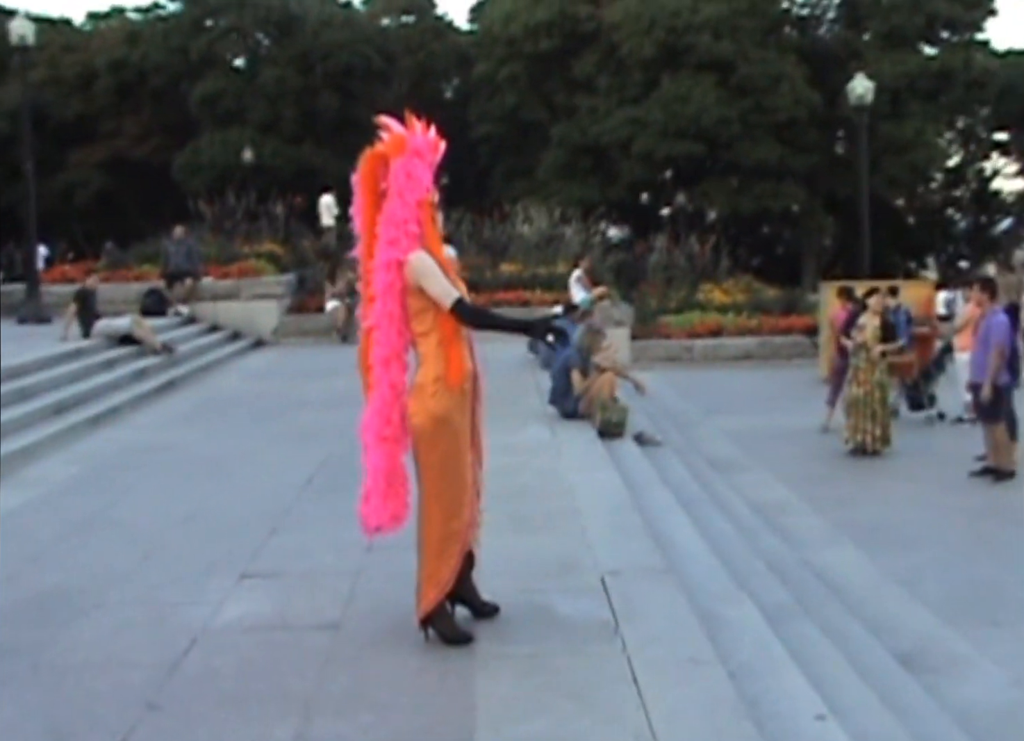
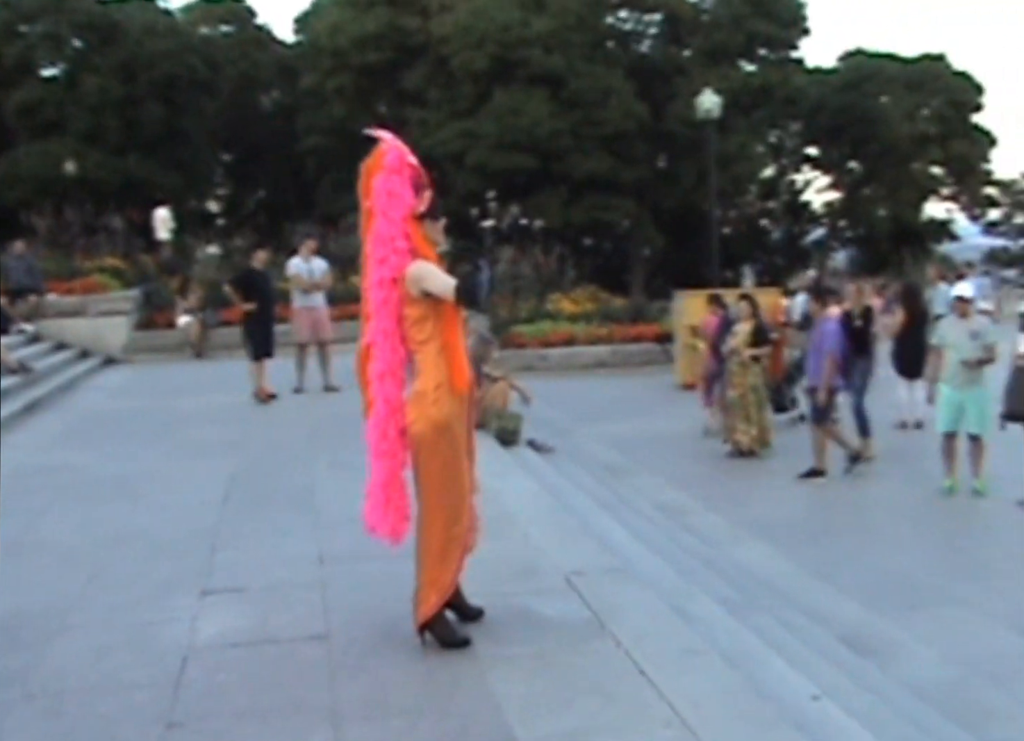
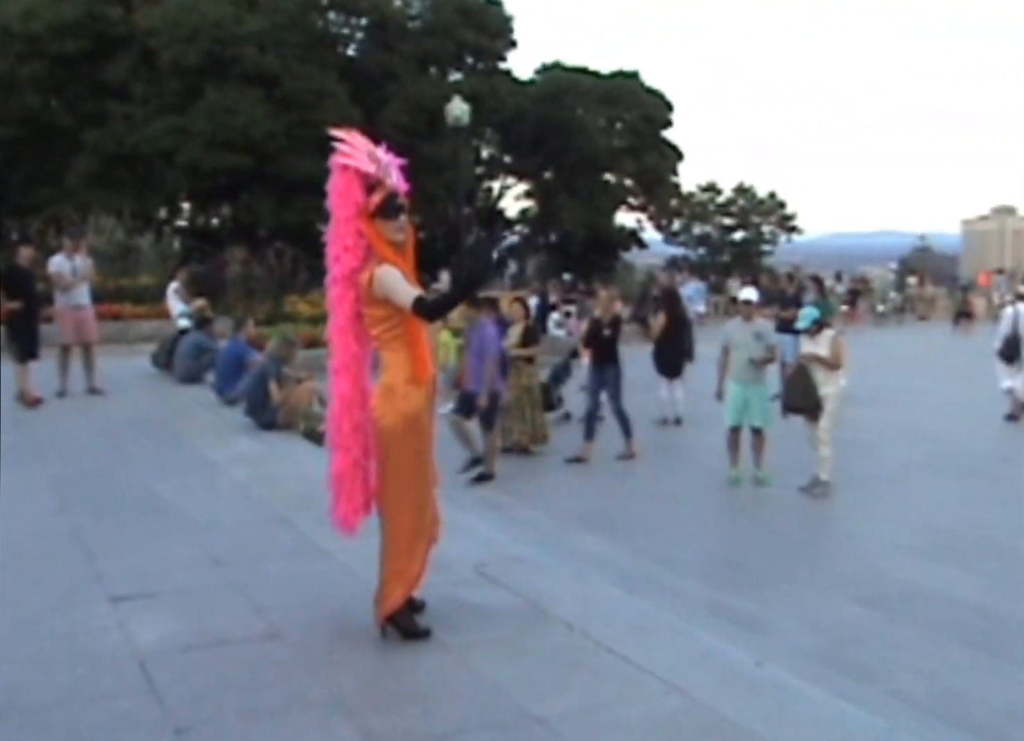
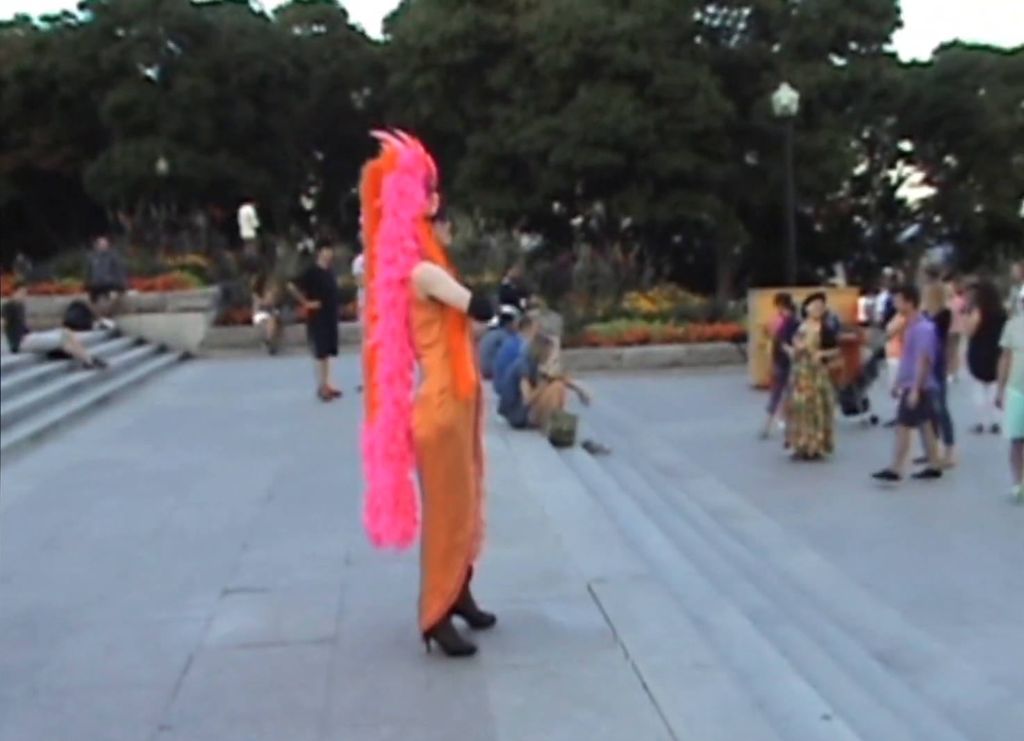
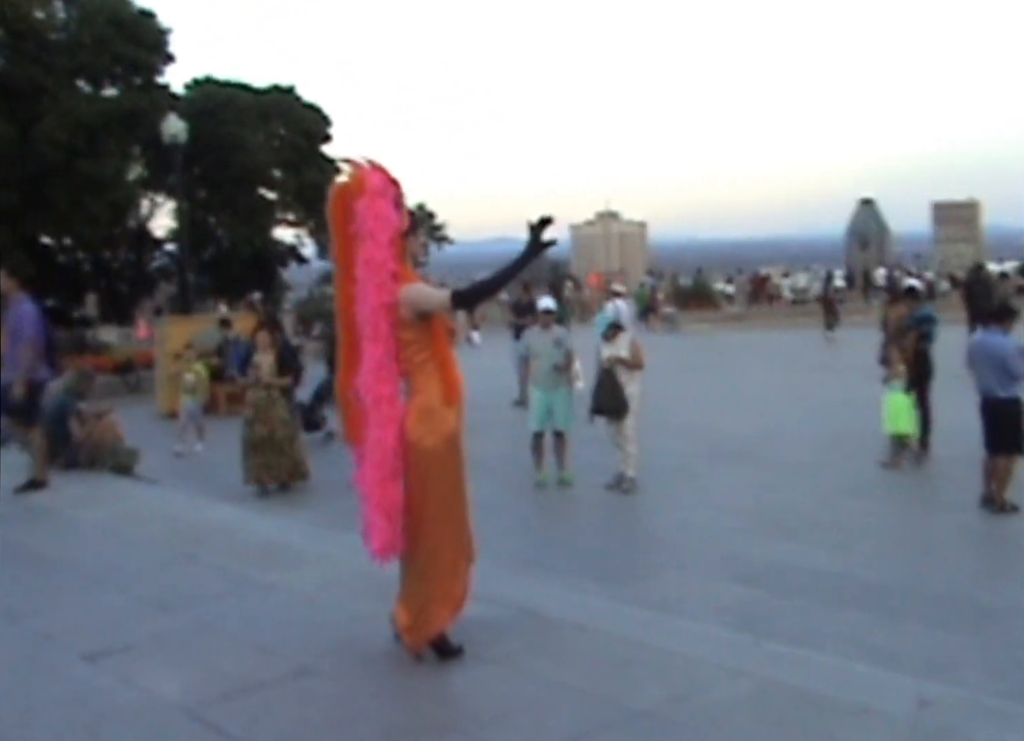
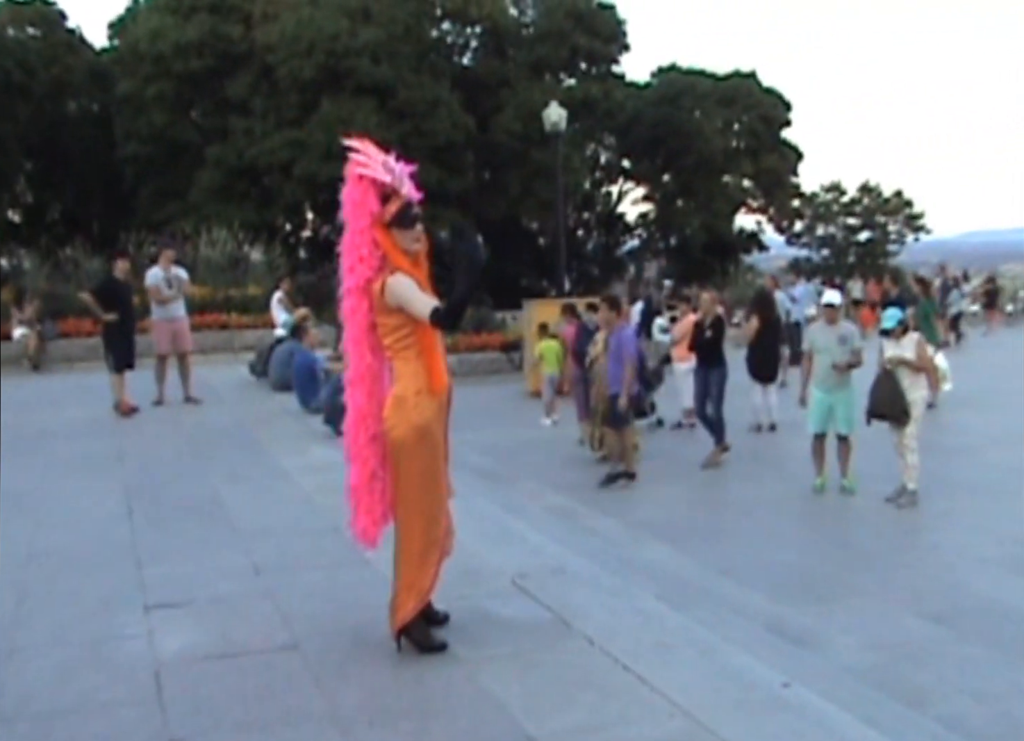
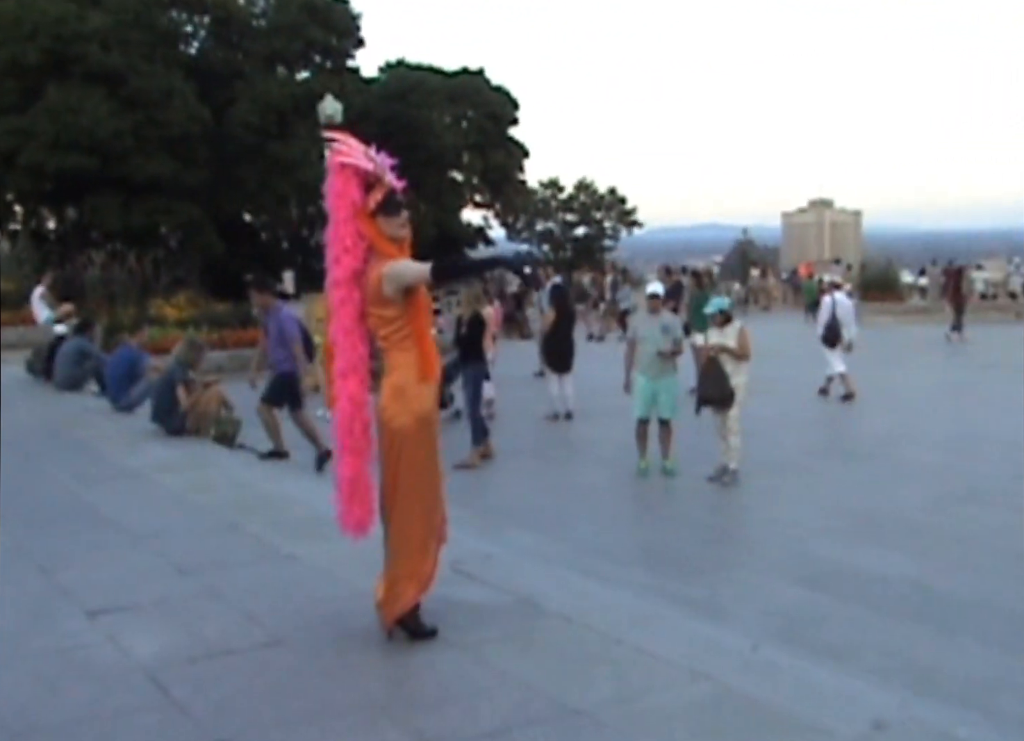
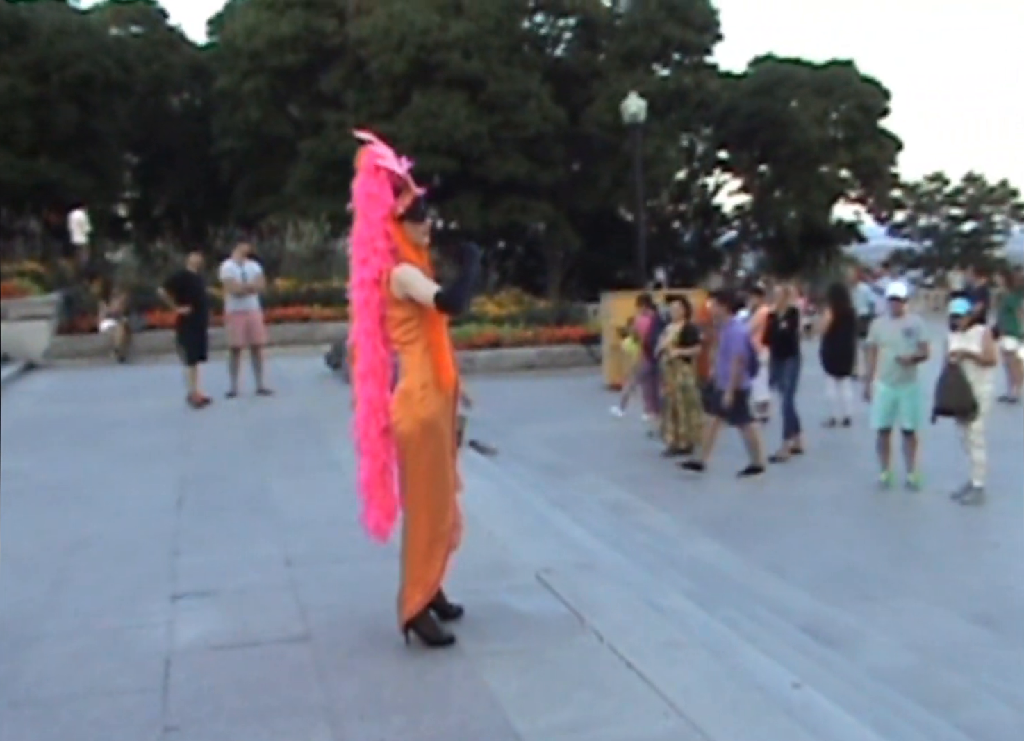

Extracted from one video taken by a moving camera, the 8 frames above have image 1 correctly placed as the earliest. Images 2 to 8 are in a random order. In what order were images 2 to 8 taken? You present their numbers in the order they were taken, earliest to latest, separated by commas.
4, 2, 8, 6, 3, 7, 5
